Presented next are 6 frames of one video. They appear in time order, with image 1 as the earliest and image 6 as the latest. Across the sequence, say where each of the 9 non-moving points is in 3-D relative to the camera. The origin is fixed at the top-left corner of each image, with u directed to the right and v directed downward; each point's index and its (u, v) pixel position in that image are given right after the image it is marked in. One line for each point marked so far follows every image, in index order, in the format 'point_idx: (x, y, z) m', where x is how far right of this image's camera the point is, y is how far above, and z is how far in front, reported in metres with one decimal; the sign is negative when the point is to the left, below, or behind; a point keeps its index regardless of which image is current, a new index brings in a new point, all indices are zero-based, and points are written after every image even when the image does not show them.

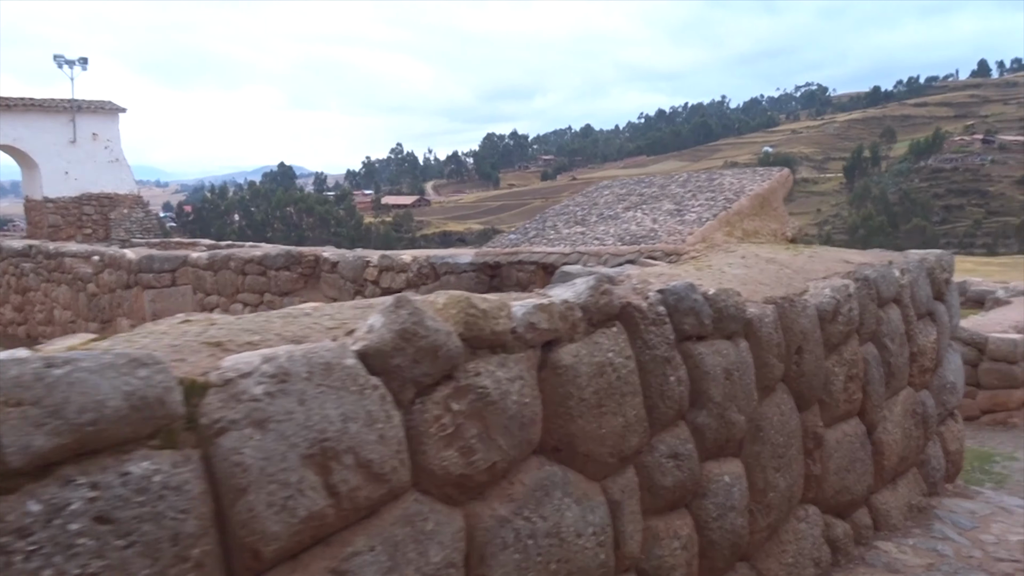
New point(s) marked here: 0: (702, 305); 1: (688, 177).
0: (+0.6, -0.1, +2.6) m
1: (+1.2, +0.7, +5.3) m
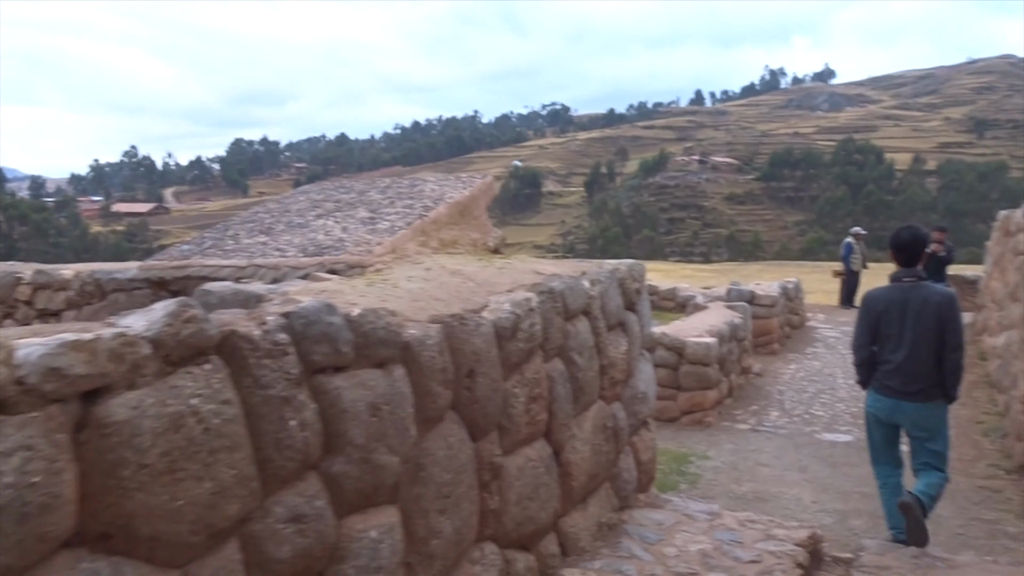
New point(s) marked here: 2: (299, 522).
0: (-0.5, -0.1, +2.2) m
1: (-0.7, +0.6, +4.9) m
2: (-0.5, -0.6, +1.9) m
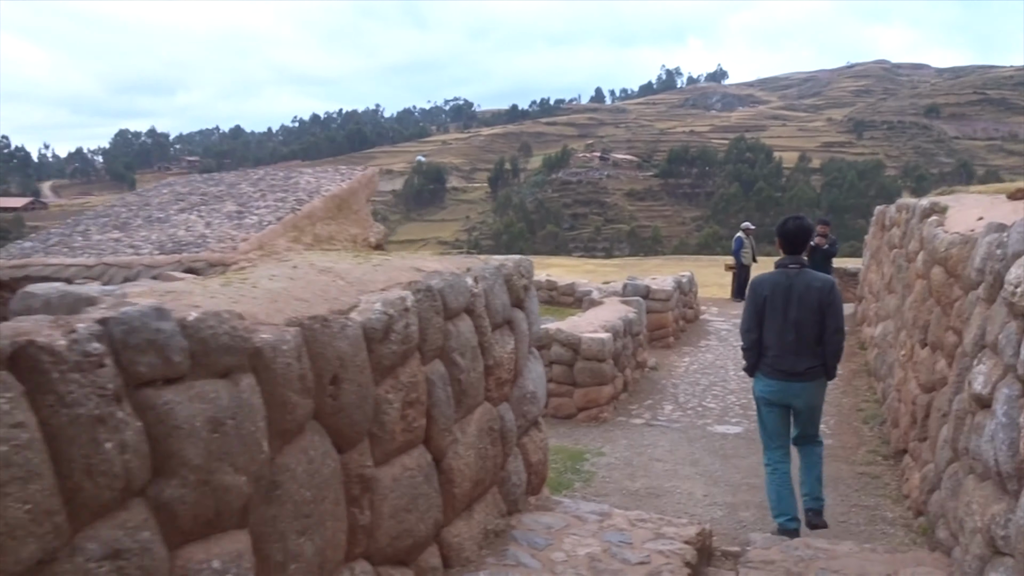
0: (-0.8, -0.1, +1.9) m
1: (-1.4, +0.6, +4.6) m
2: (-0.8, -0.6, +1.7) m
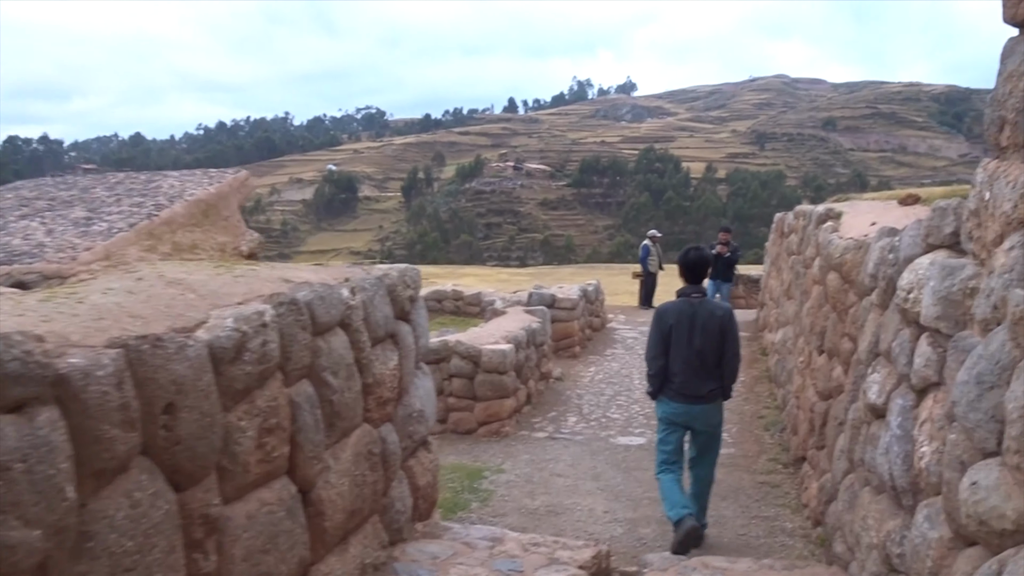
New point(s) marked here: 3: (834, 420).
0: (-1.1, -0.1, +1.6) m
1: (-2.0, +0.6, +4.2) m
2: (-1.1, -0.6, +1.3) m
3: (+1.6, -0.7, +4.1) m
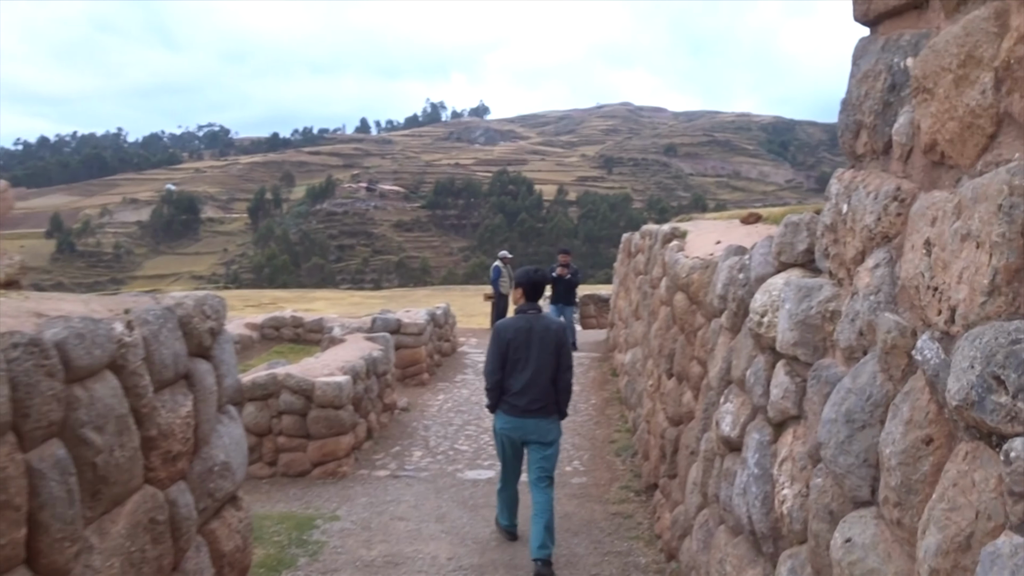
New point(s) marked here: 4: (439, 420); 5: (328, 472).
0: (-1.4, -0.2, +0.9) m
1: (-2.8, +0.4, +3.4) m
2: (-1.4, -0.7, +0.7) m
3: (+0.8, -0.8, +3.9) m
4: (-0.7, -1.2, +7.4) m
5: (-1.3, -1.3, +5.9) m
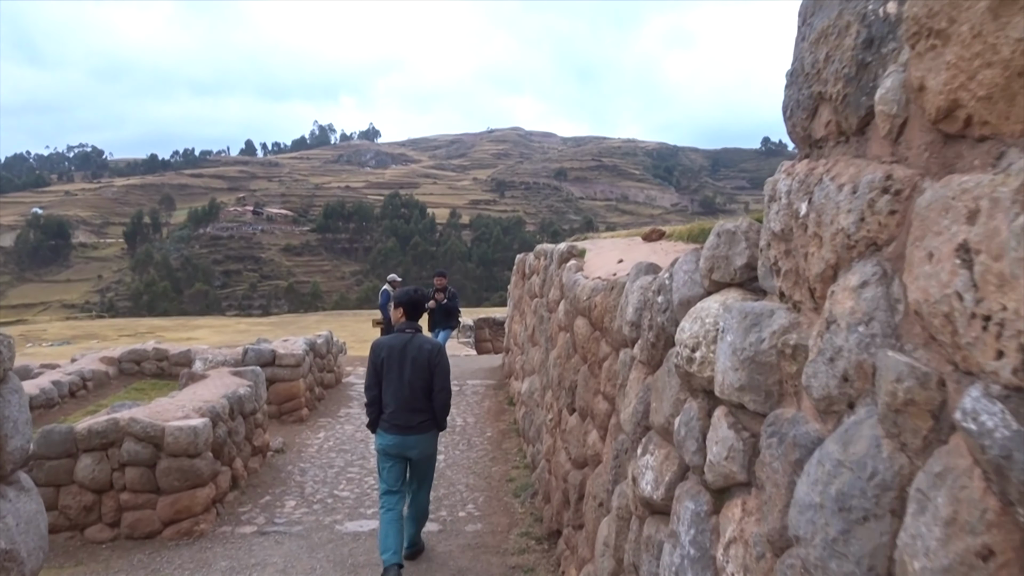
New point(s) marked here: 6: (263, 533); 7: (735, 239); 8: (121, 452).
0: (-1.5, -0.3, +0.1) m
1: (-3.2, +0.3, +2.4) m
2: (-1.4, -0.7, -0.1) m
3: (+0.3, -0.9, +3.3) m
4: (-1.6, -1.4, +6.7) m
5: (-2.1, -1.5, +5.0) m
6: (-1.6, -1.6, +5.2) m
7: (+0.5, +0.1, +1.9) m
8: (-2.5, -1.0, +5.1) m
